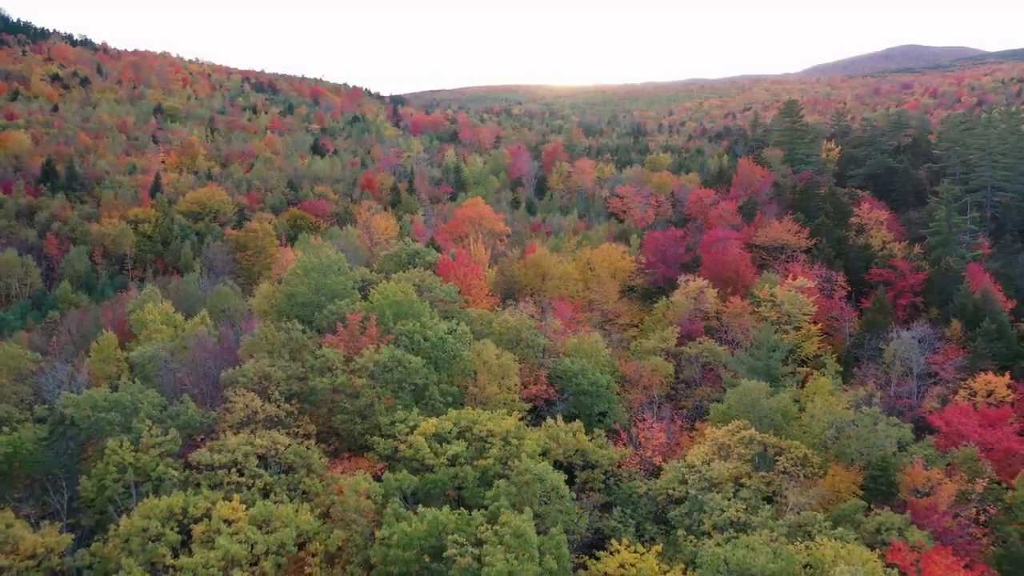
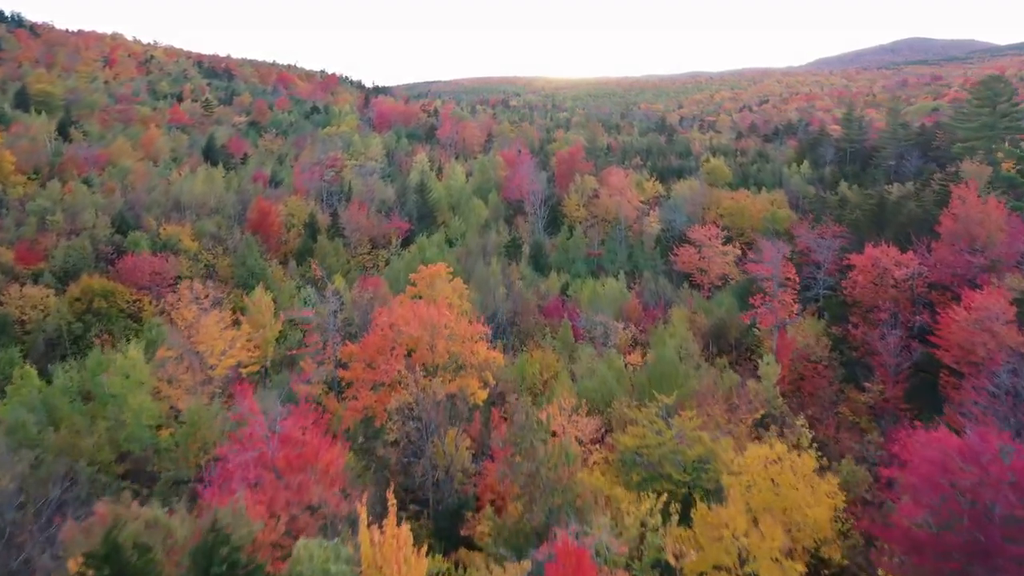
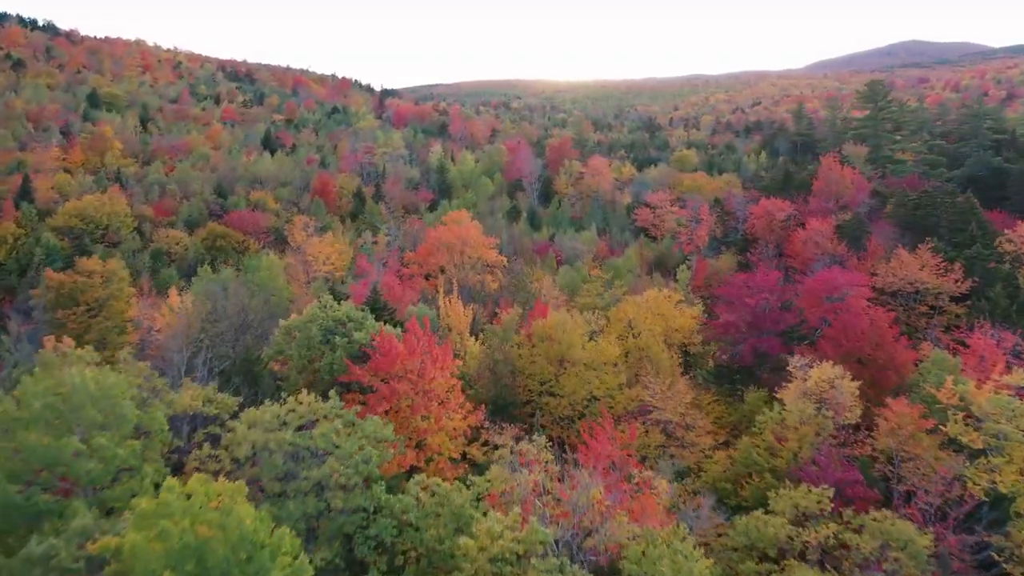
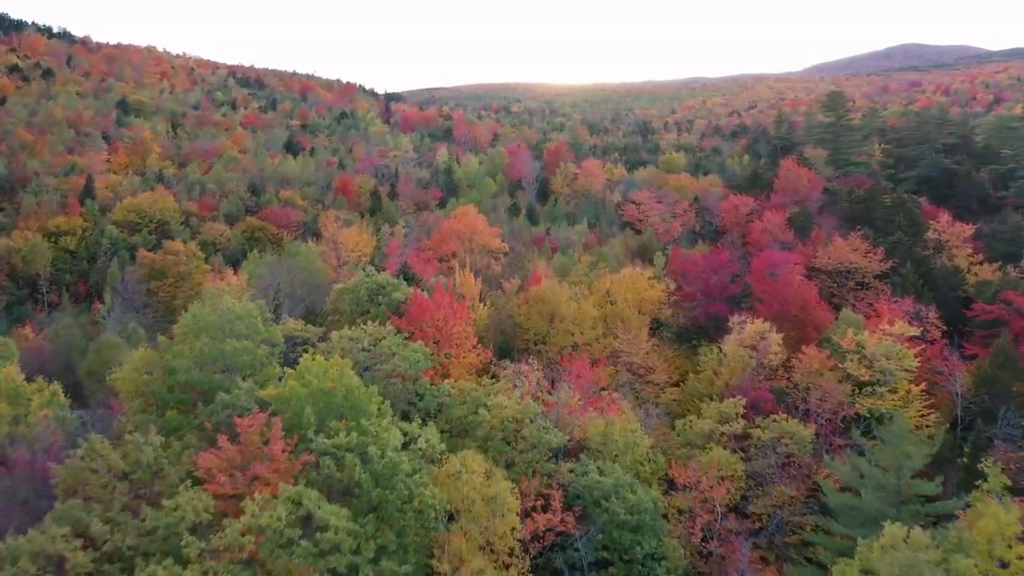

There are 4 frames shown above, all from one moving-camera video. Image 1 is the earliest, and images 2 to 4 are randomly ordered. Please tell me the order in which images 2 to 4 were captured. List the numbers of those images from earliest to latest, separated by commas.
4, 3, 2
